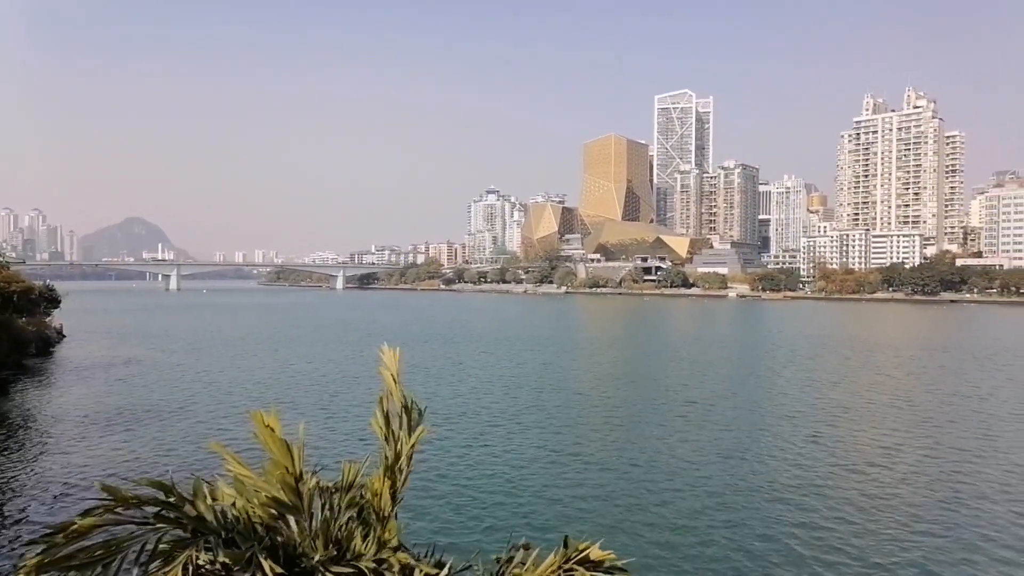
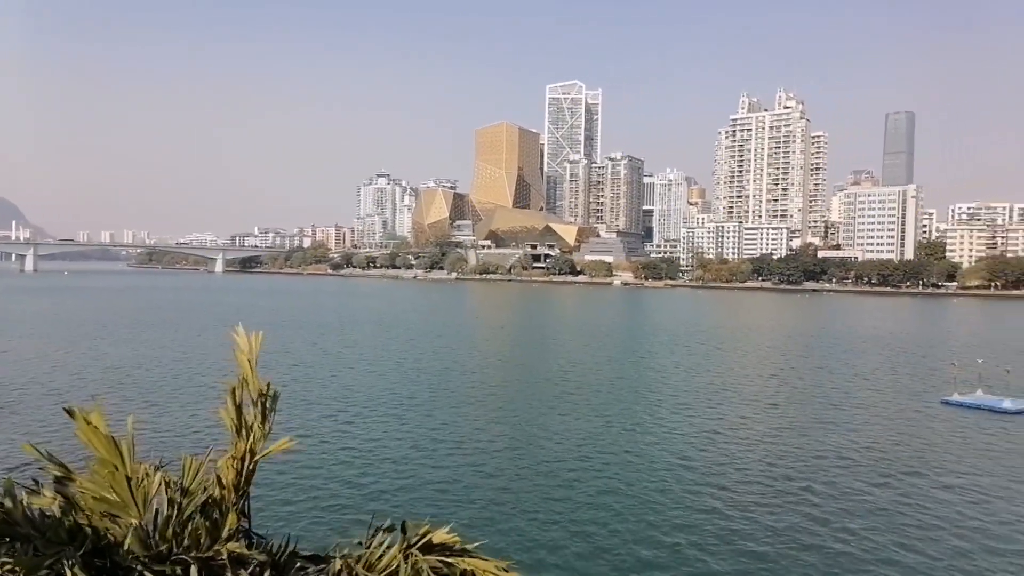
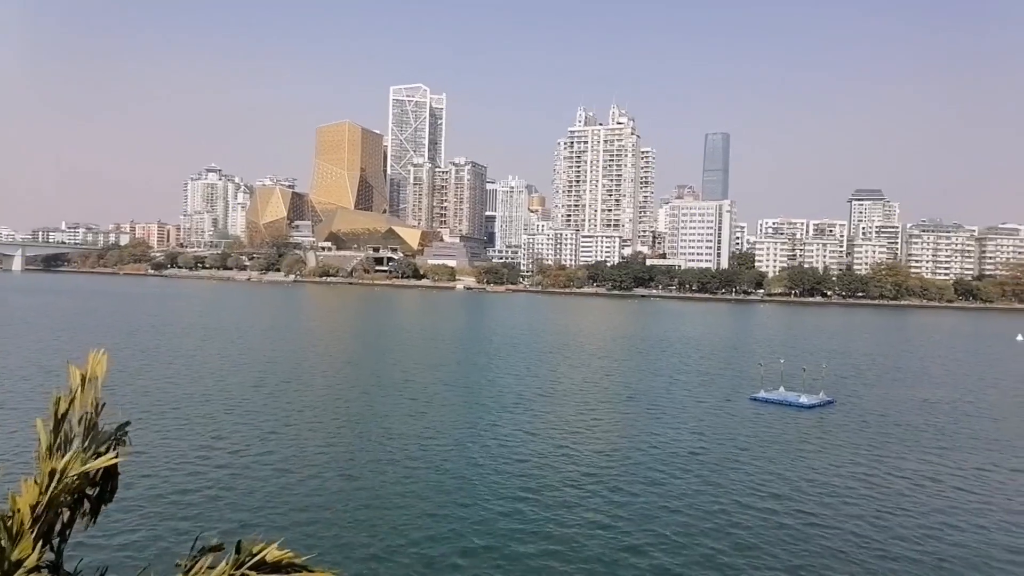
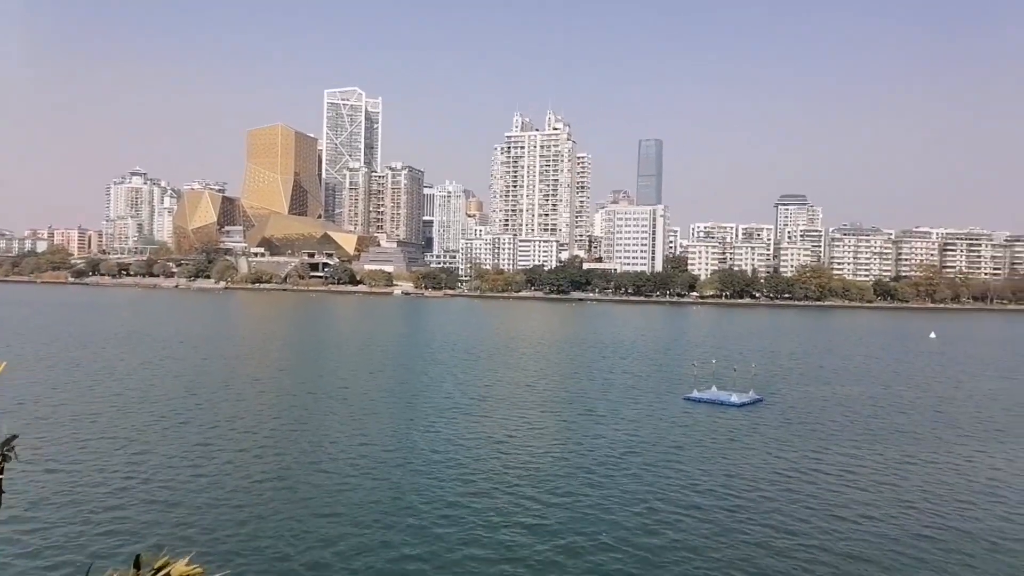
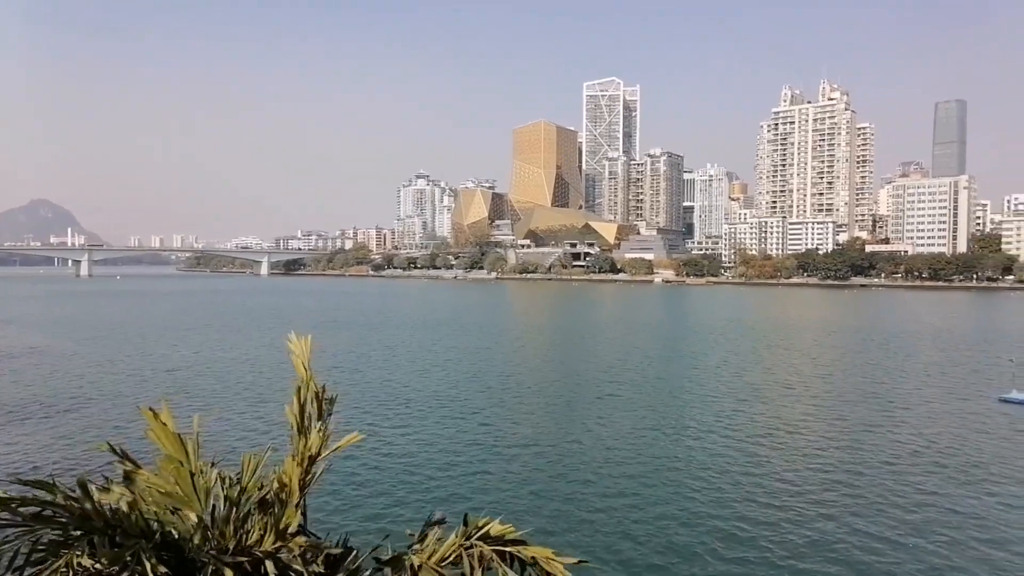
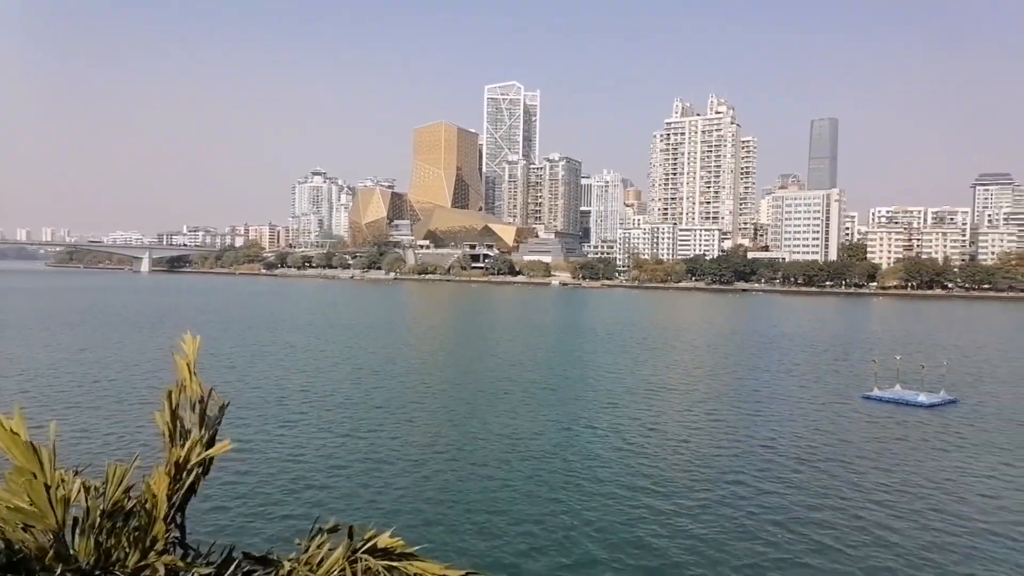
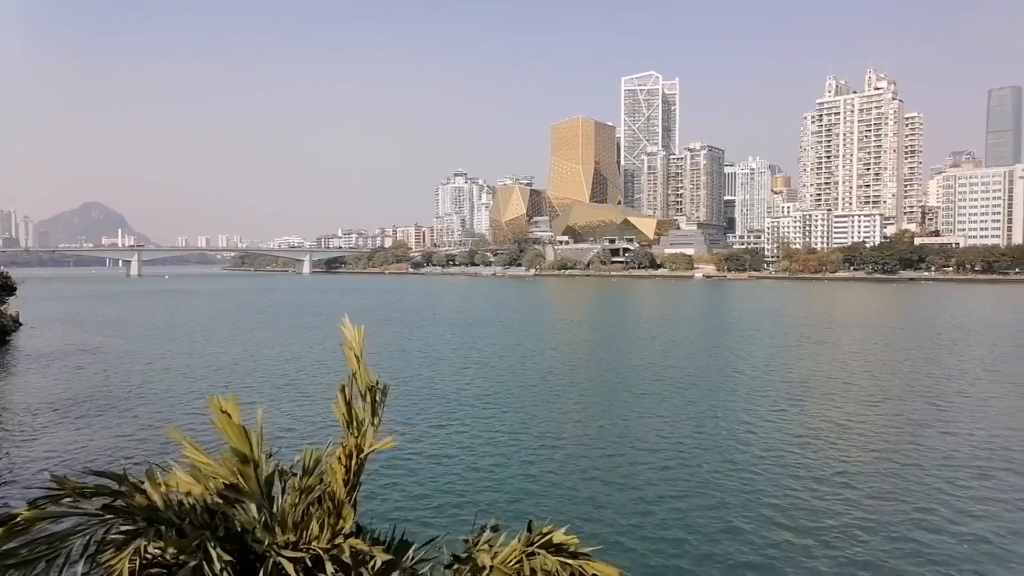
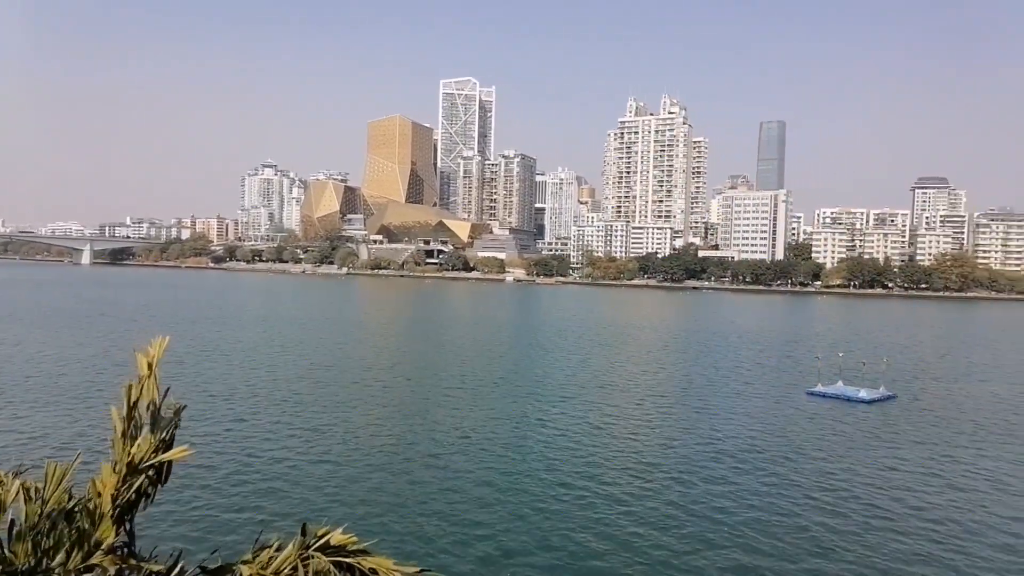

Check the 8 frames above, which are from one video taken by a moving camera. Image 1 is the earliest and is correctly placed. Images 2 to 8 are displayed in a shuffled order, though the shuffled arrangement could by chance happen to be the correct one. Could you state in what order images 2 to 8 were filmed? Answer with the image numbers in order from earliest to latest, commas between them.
7, 5, 2, 6, 8, 3, 4
